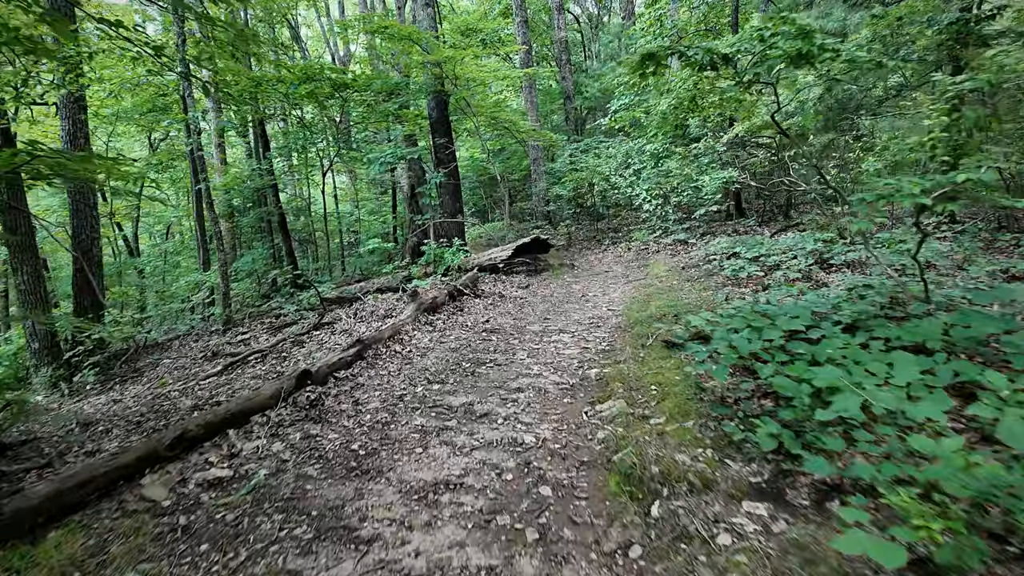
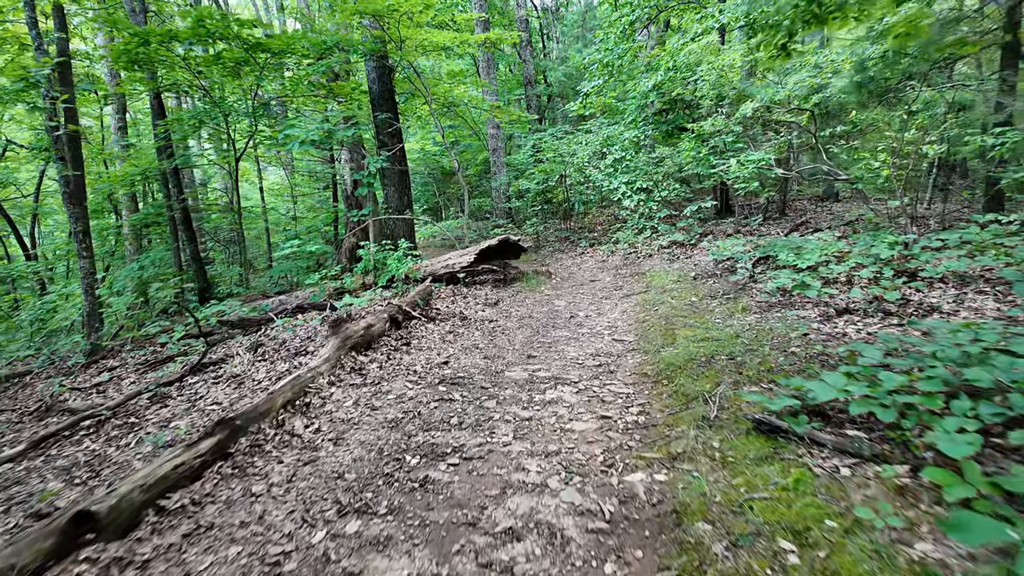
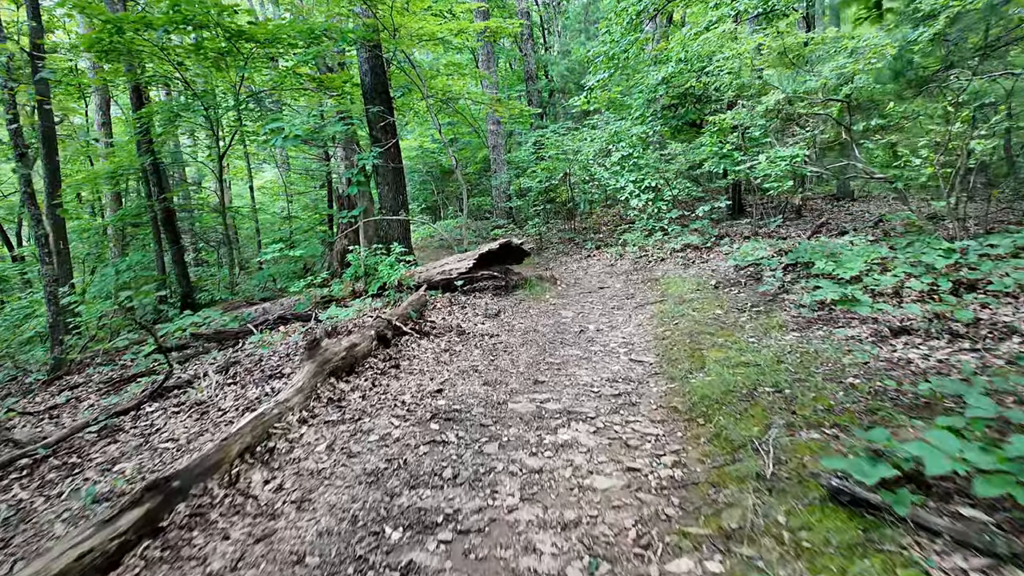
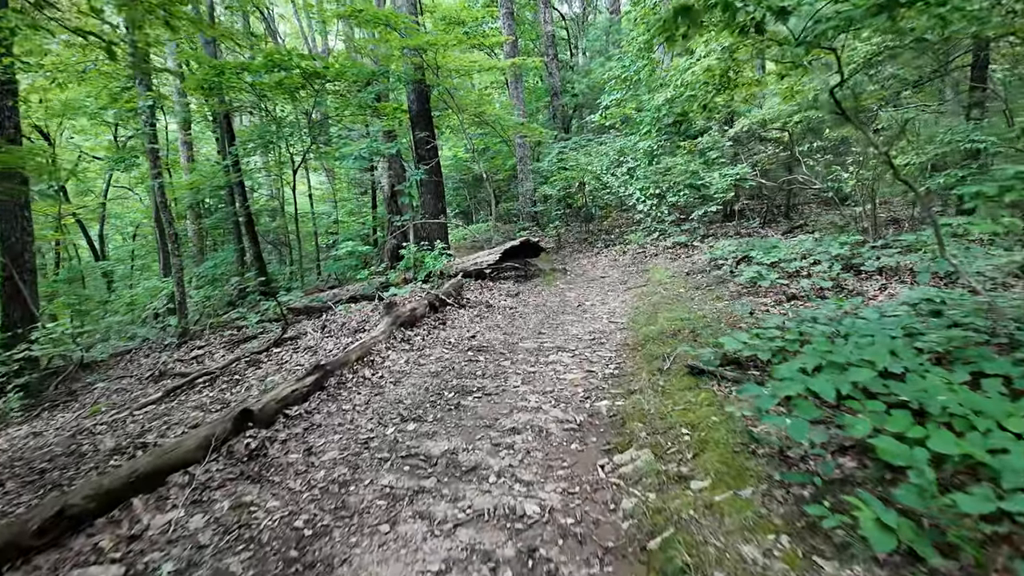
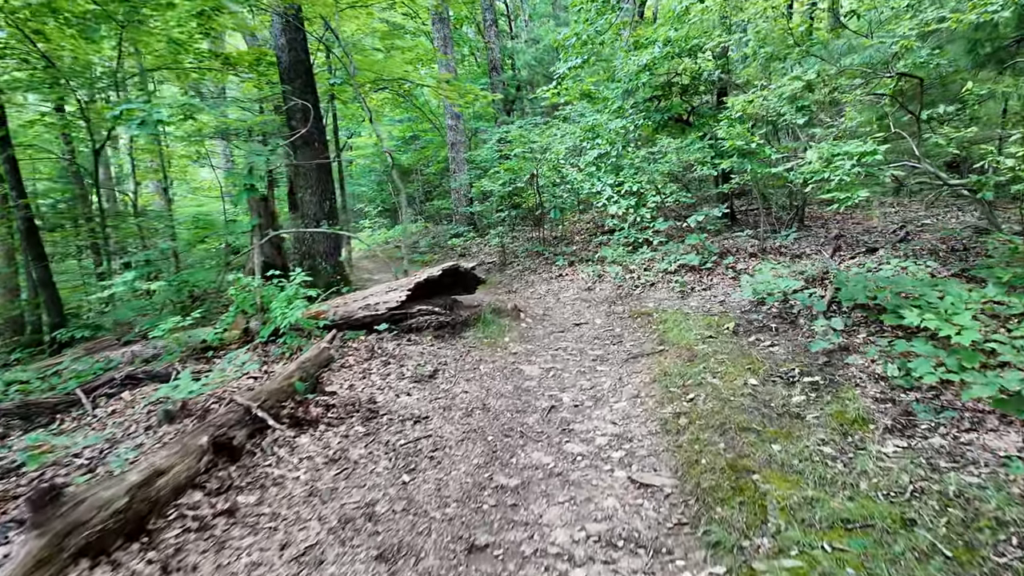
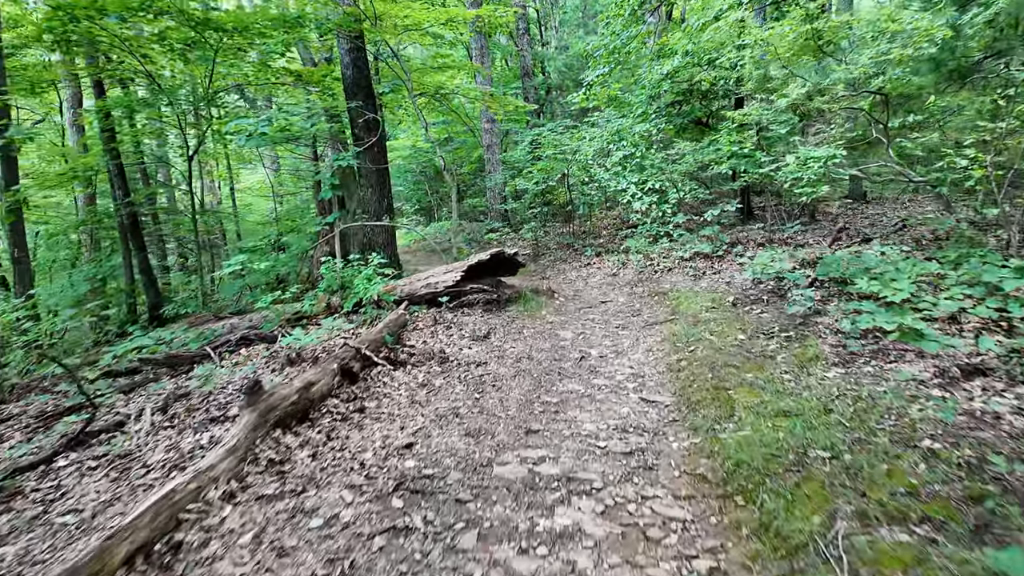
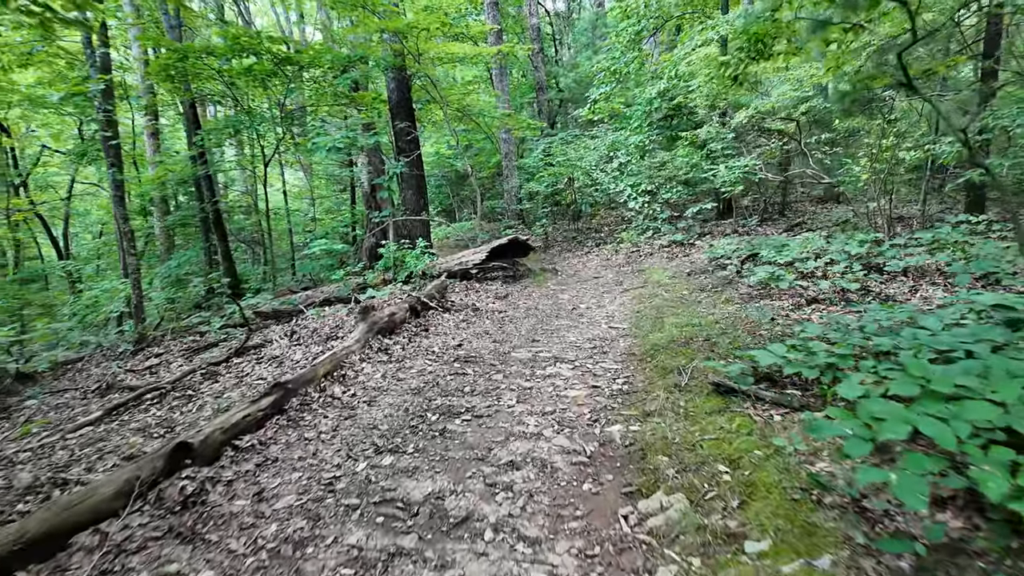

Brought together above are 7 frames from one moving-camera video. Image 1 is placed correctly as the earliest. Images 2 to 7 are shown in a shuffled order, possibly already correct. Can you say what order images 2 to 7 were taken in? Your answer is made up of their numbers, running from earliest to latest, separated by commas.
4, 7, 2, 3, 6, 5
